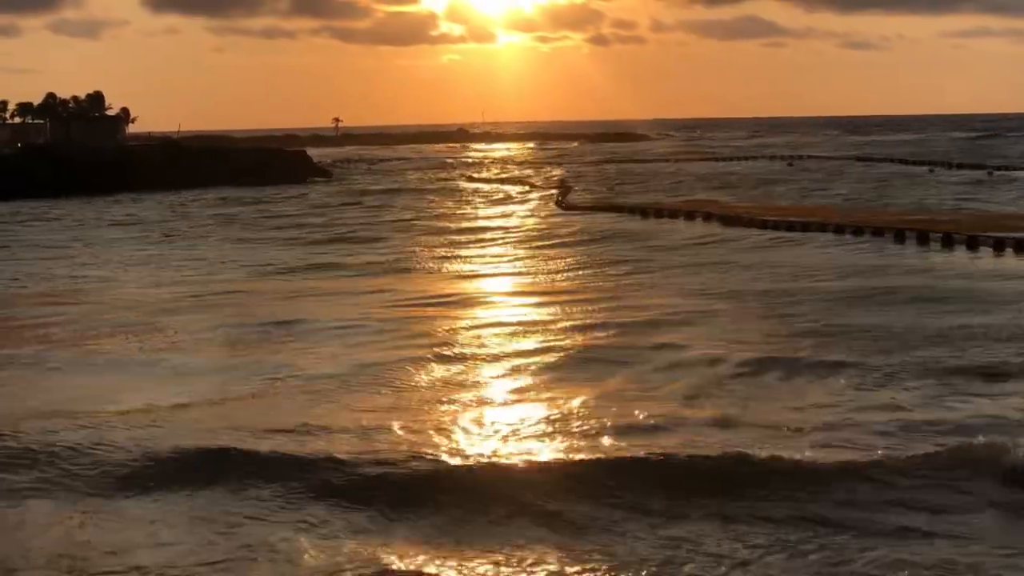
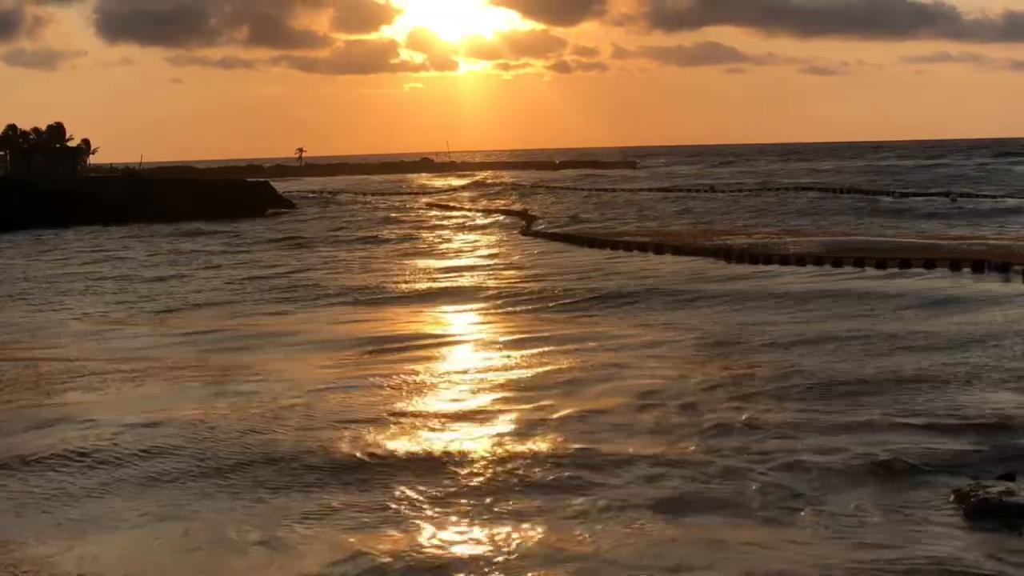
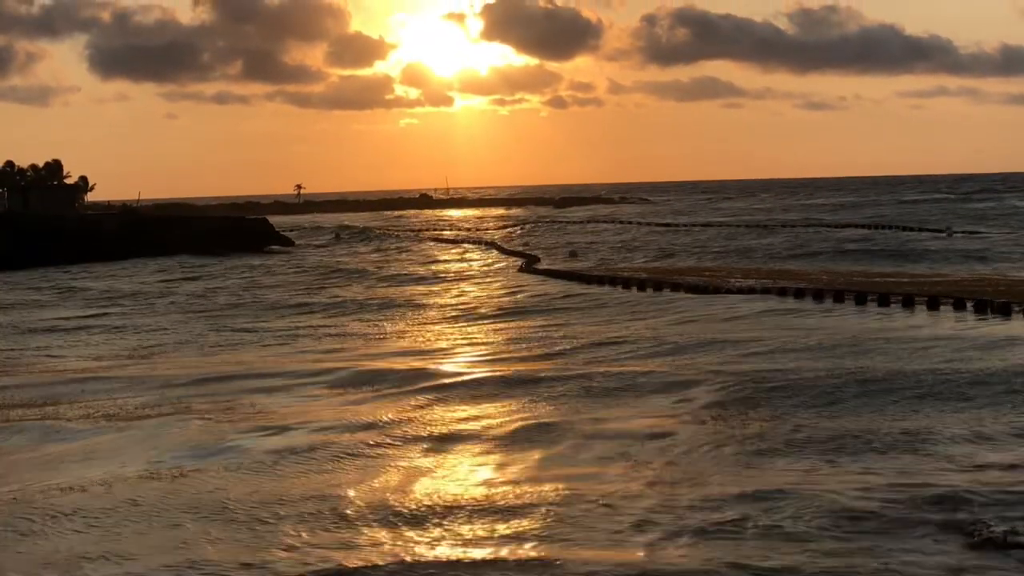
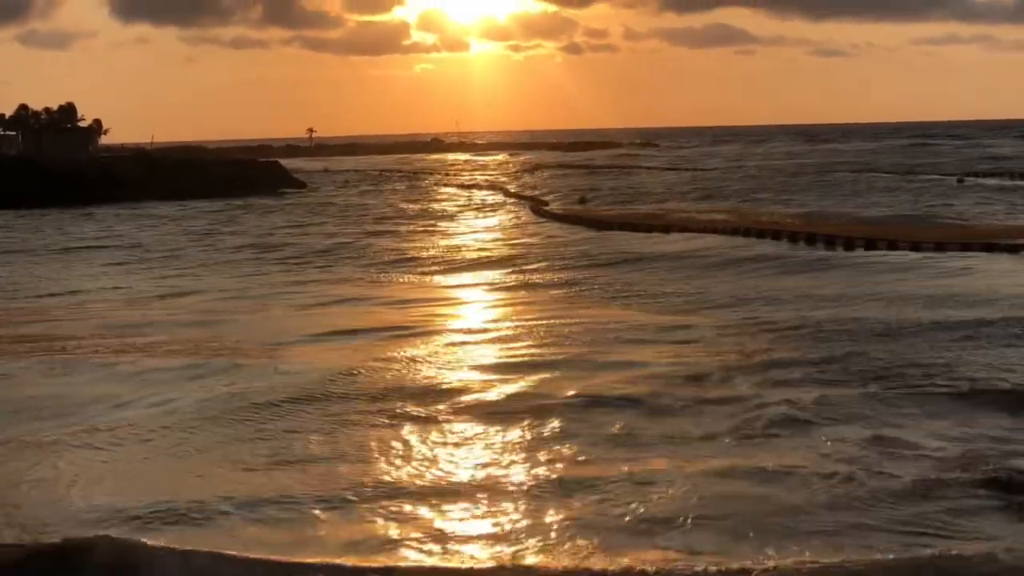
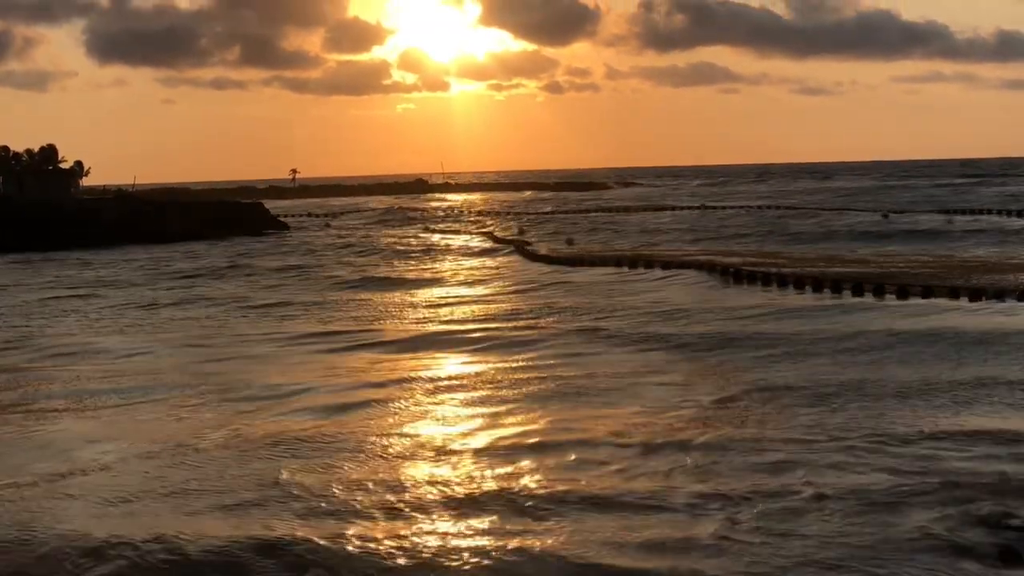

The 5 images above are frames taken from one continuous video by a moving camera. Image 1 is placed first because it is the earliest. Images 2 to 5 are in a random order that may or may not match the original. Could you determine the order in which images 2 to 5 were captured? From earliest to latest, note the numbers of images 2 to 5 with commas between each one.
4, 2, 5, 3
